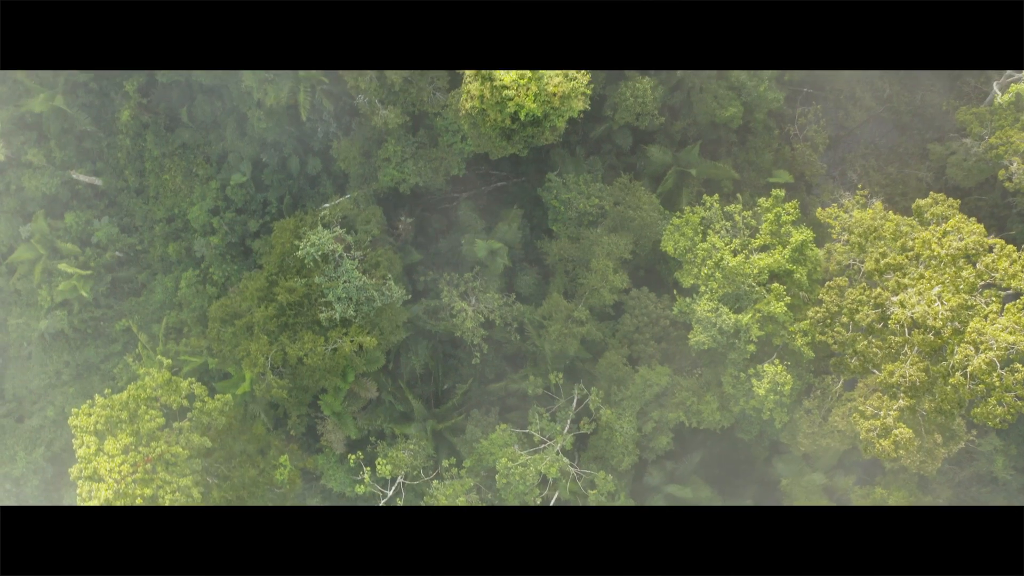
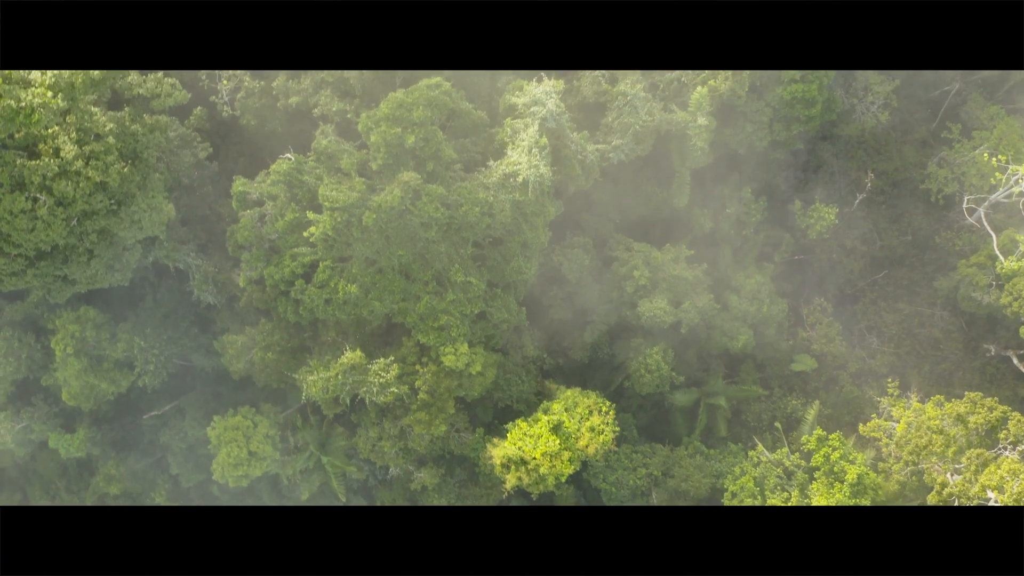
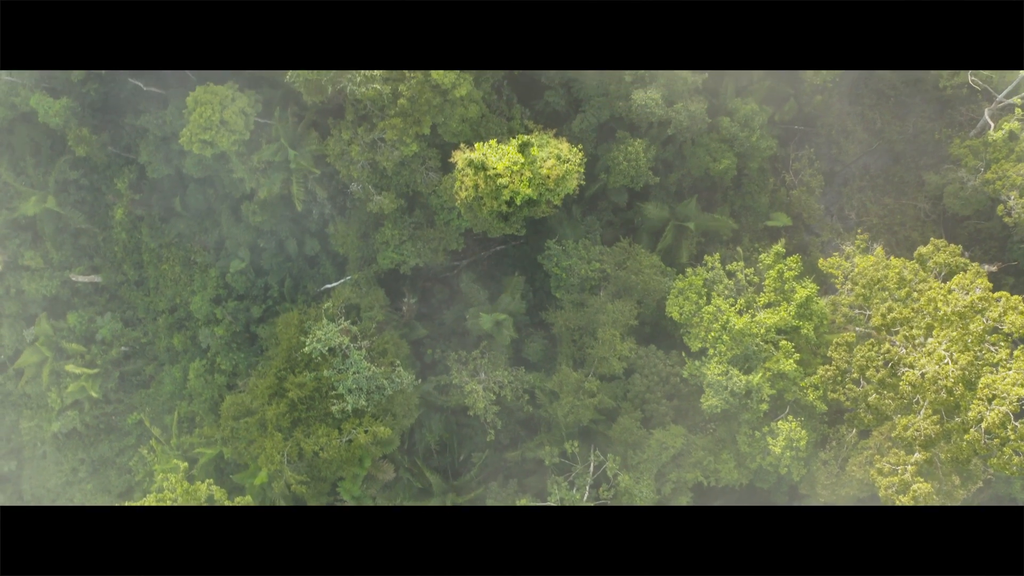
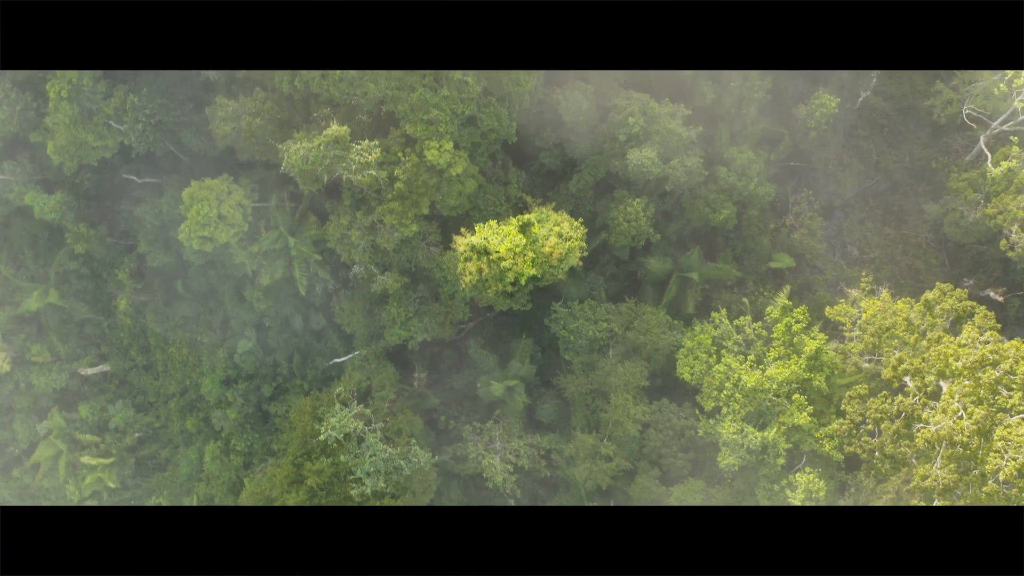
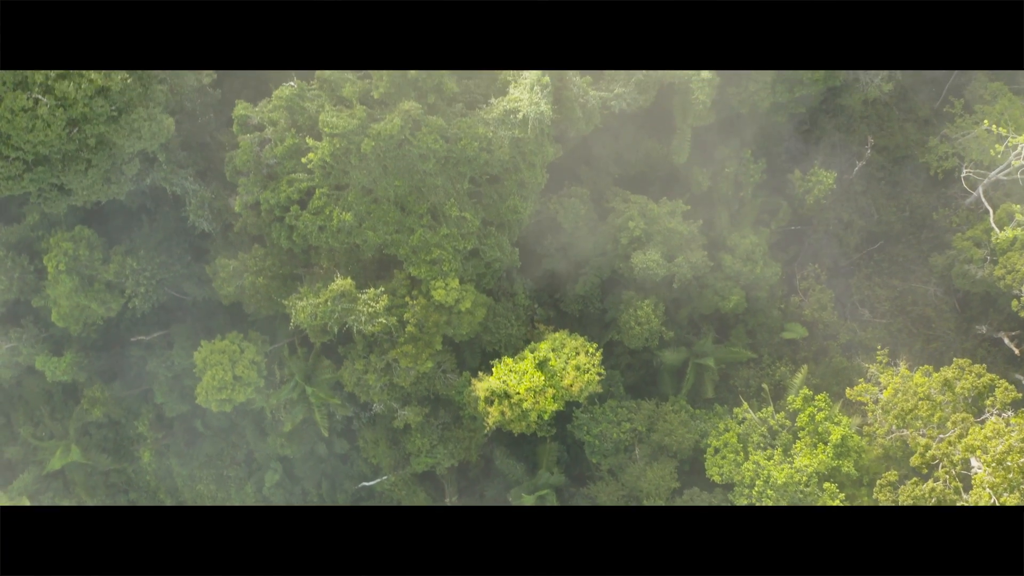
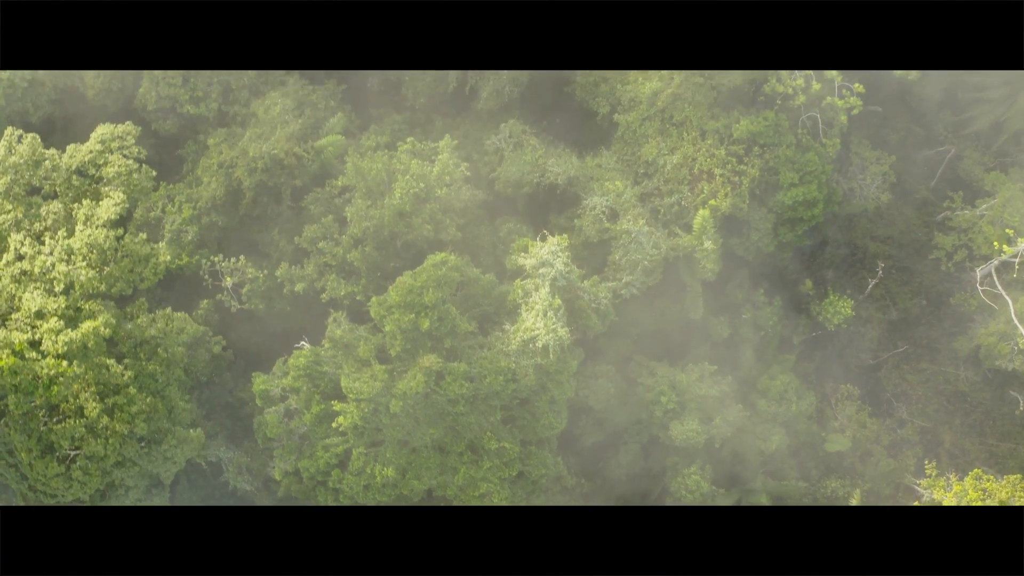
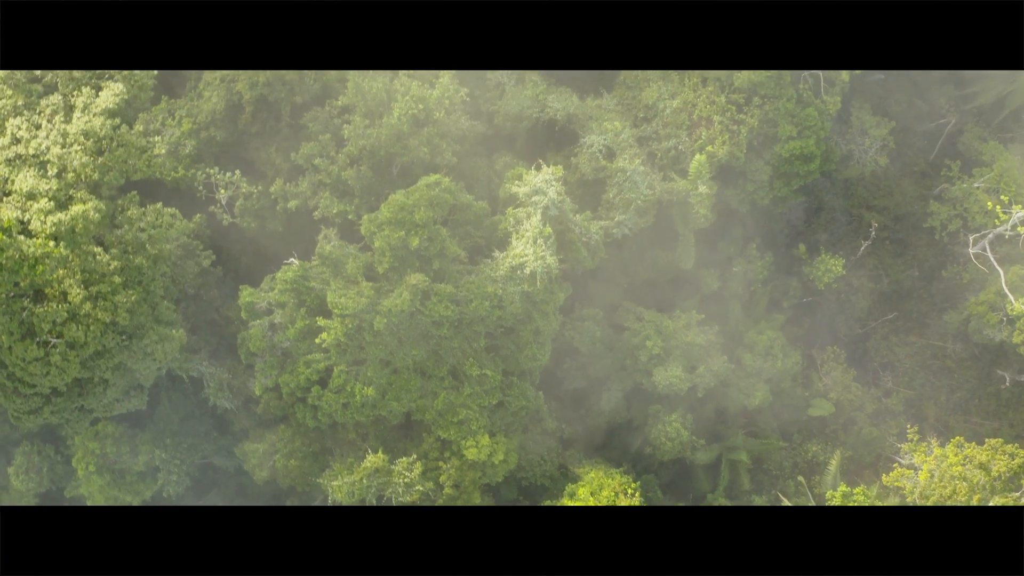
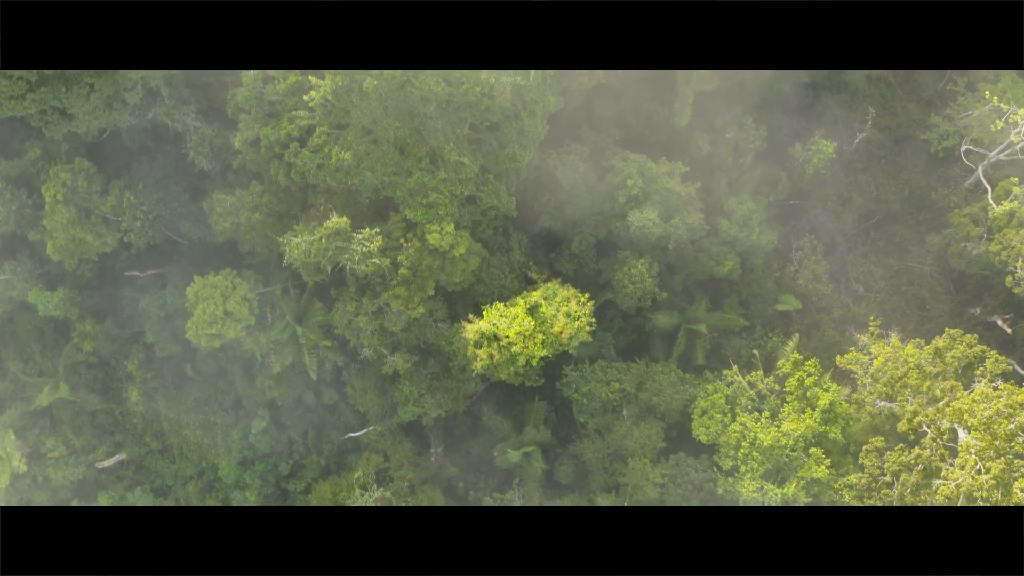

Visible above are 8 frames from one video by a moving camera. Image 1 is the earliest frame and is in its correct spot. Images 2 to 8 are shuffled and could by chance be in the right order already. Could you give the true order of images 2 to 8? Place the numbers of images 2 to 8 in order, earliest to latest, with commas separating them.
3, 4, 8, 5, 2, 7, 6
